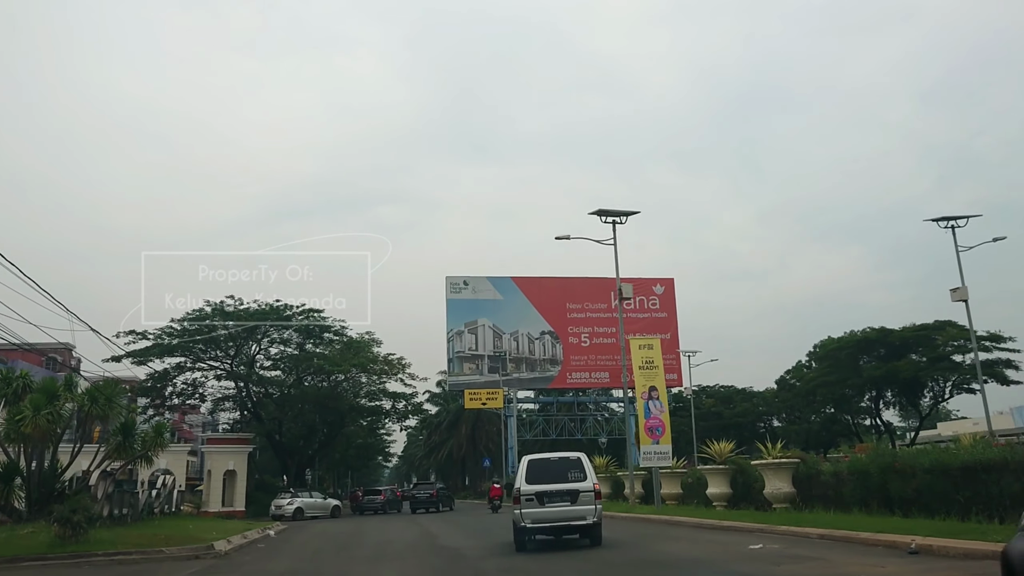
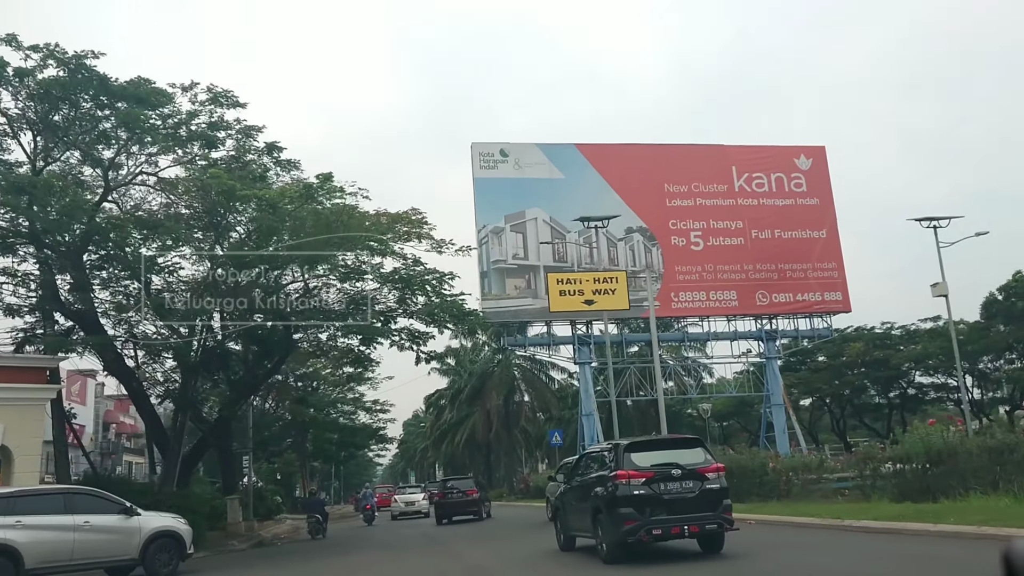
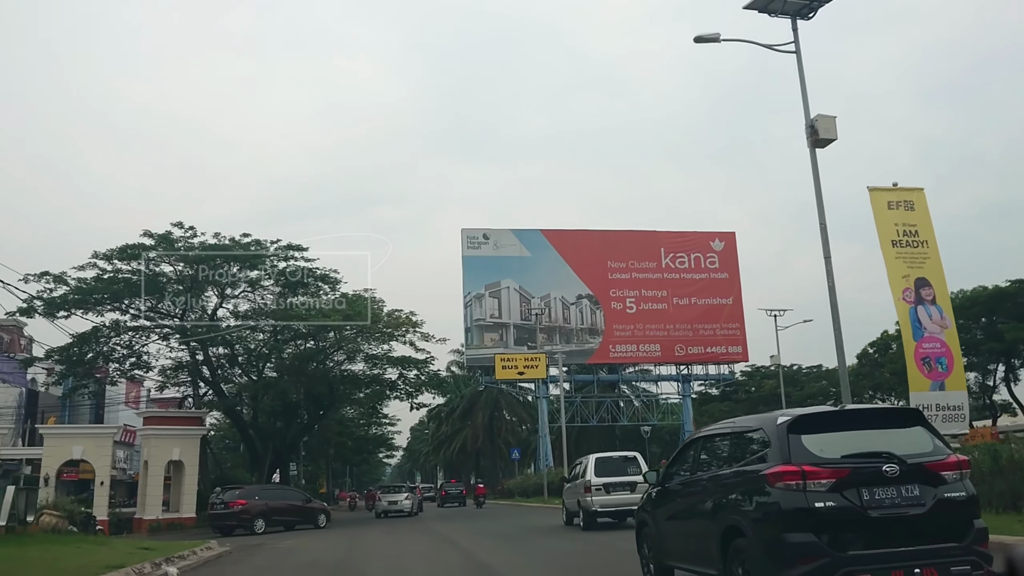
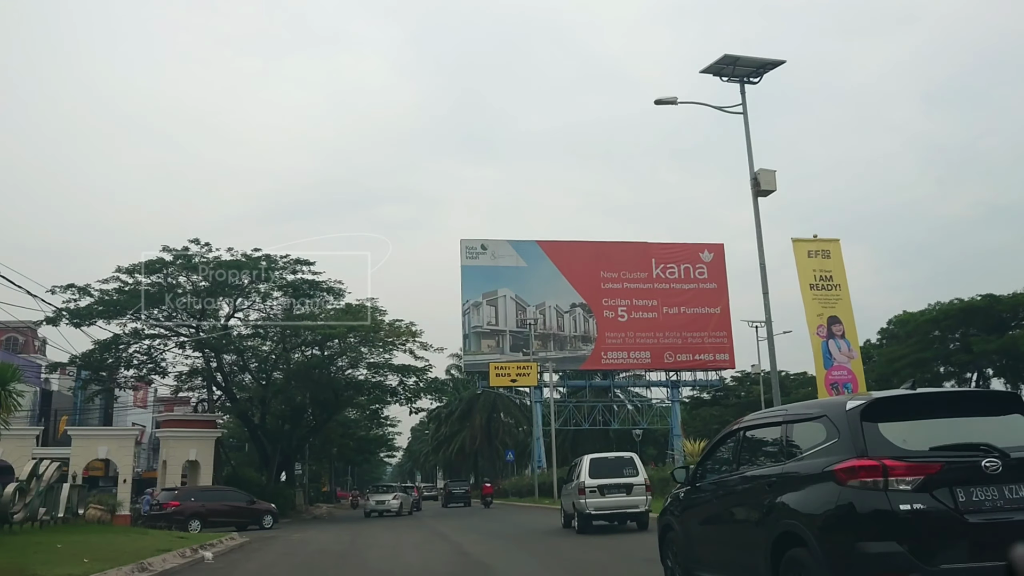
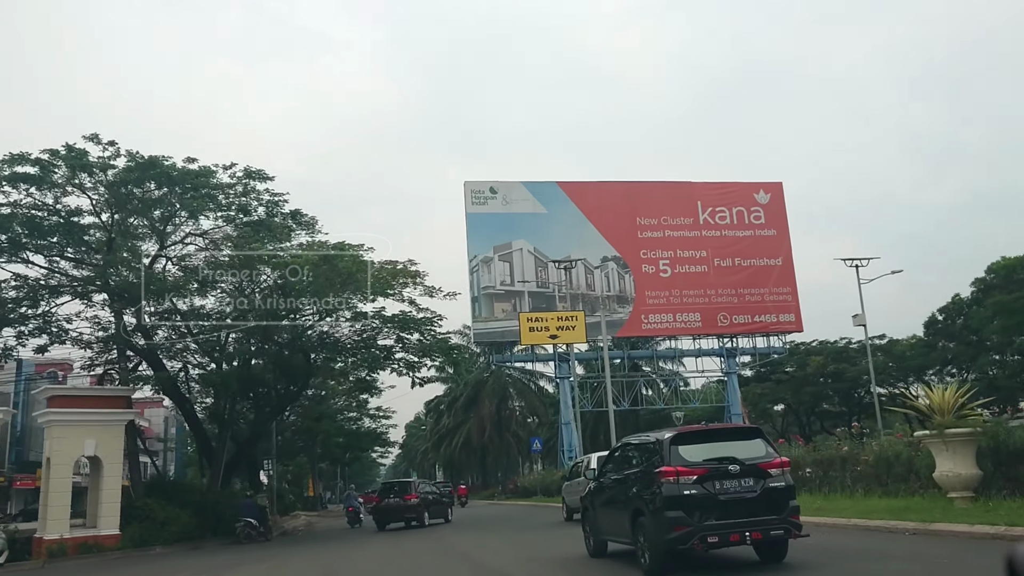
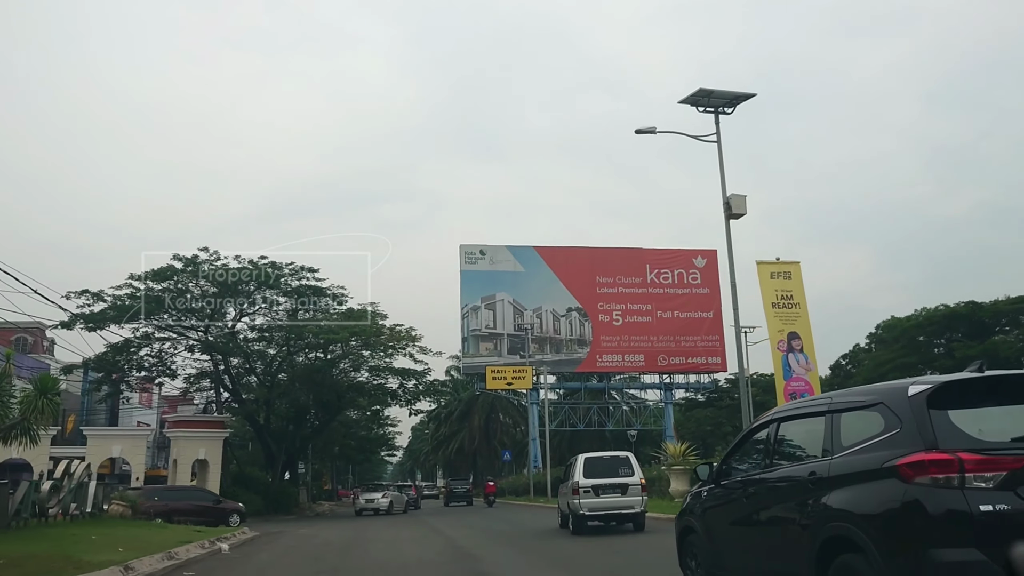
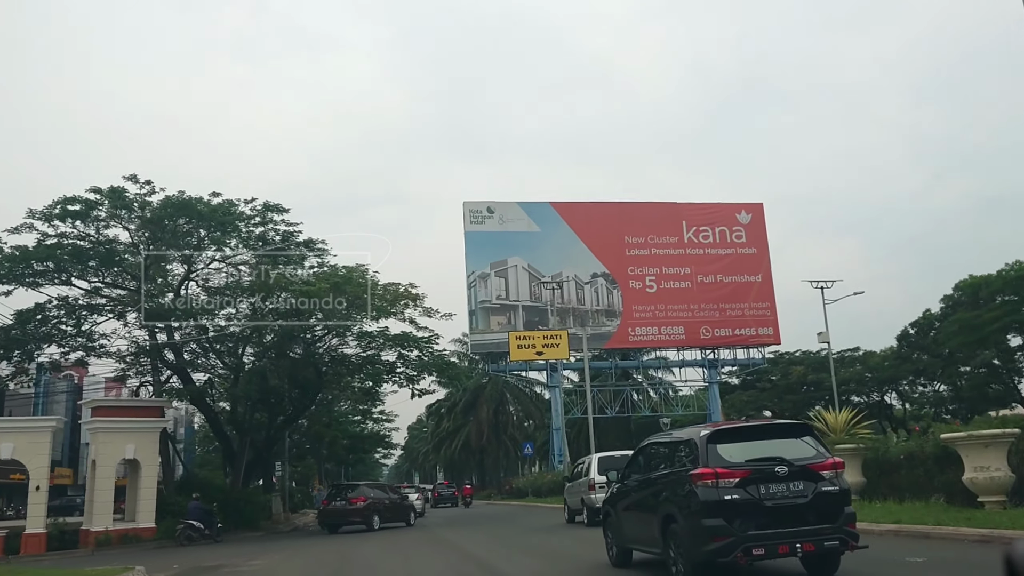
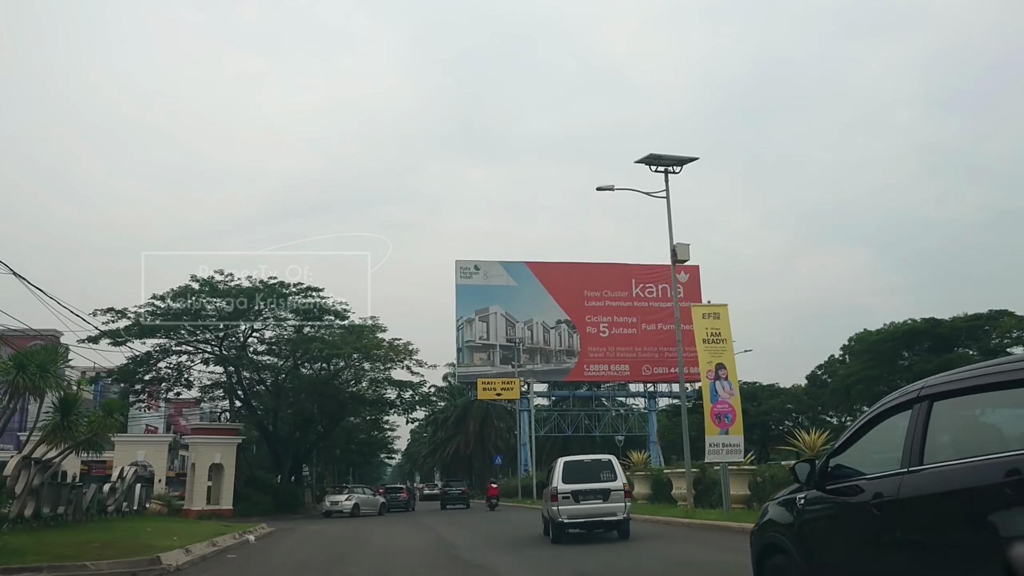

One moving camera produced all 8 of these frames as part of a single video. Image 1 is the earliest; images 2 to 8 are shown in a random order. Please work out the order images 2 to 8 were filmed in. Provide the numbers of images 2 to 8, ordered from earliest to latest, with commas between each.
8, 6, 4, 3, 7, 5, 2
